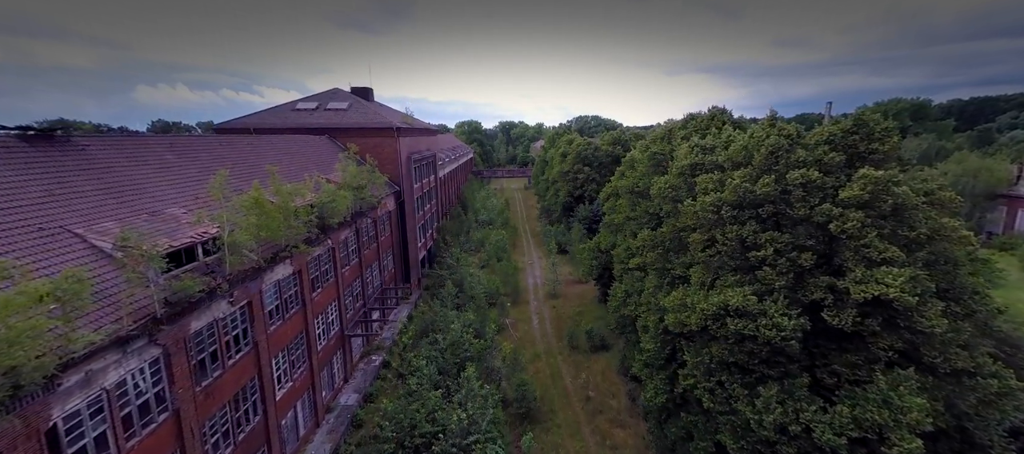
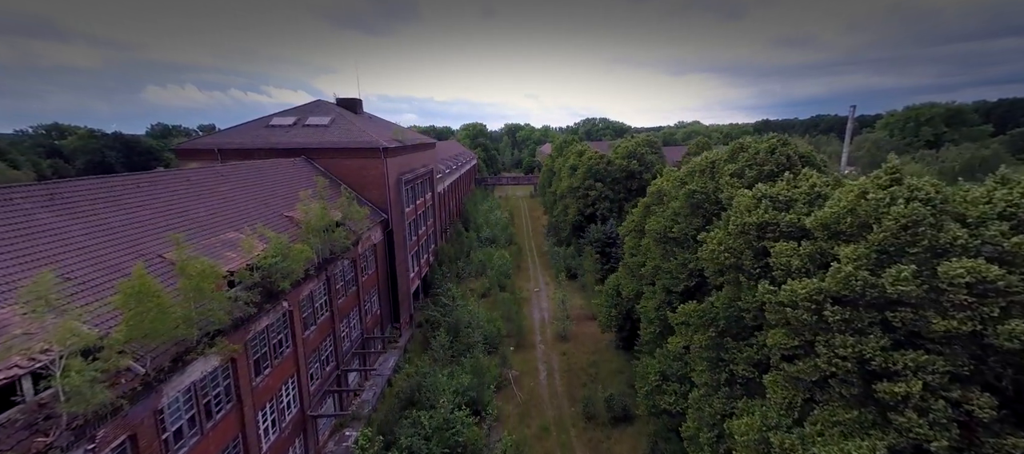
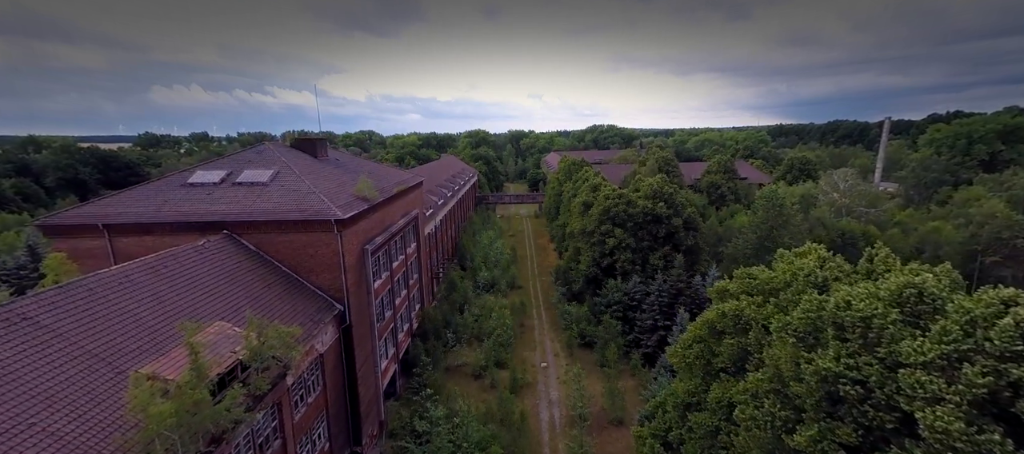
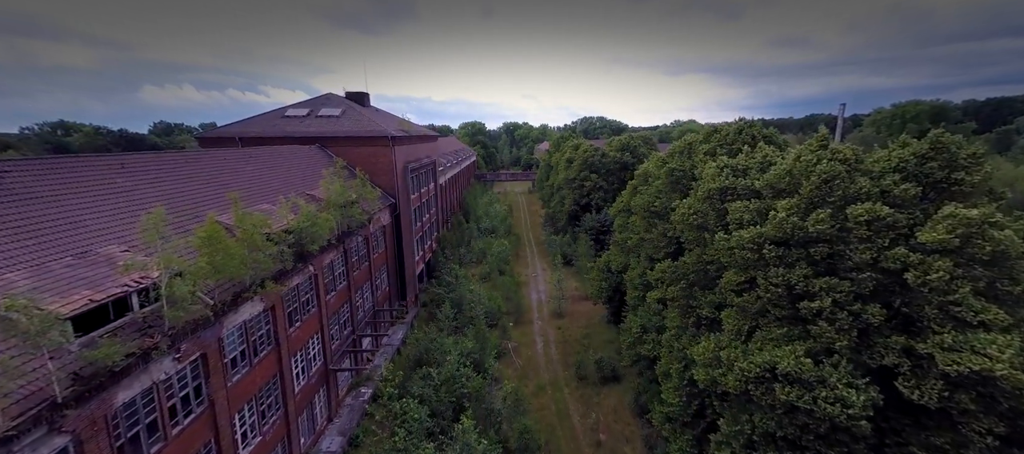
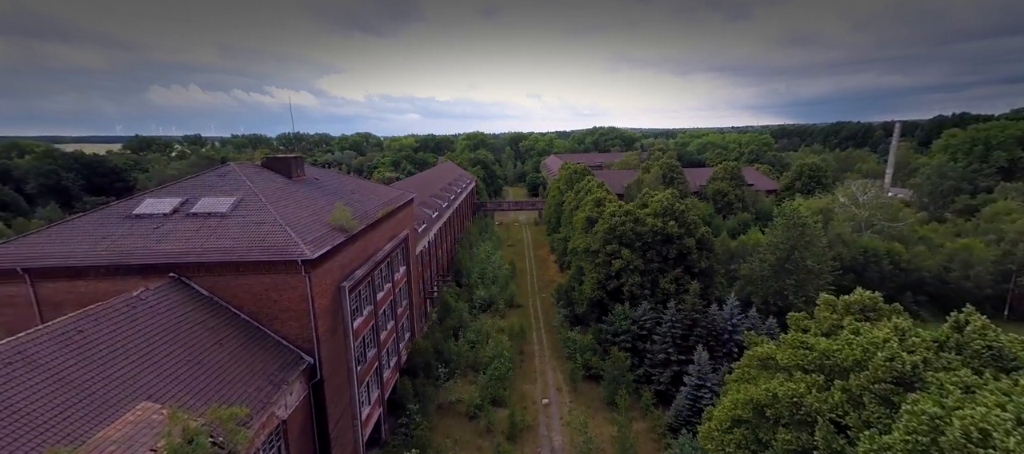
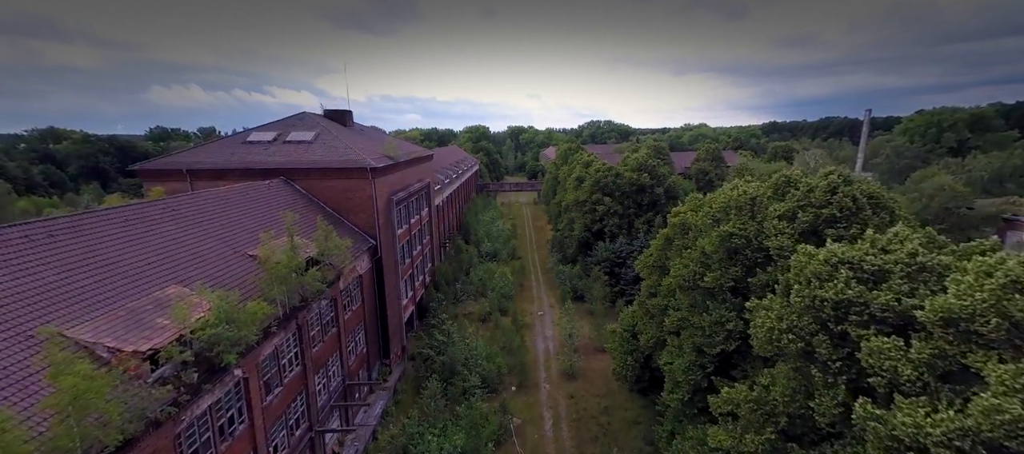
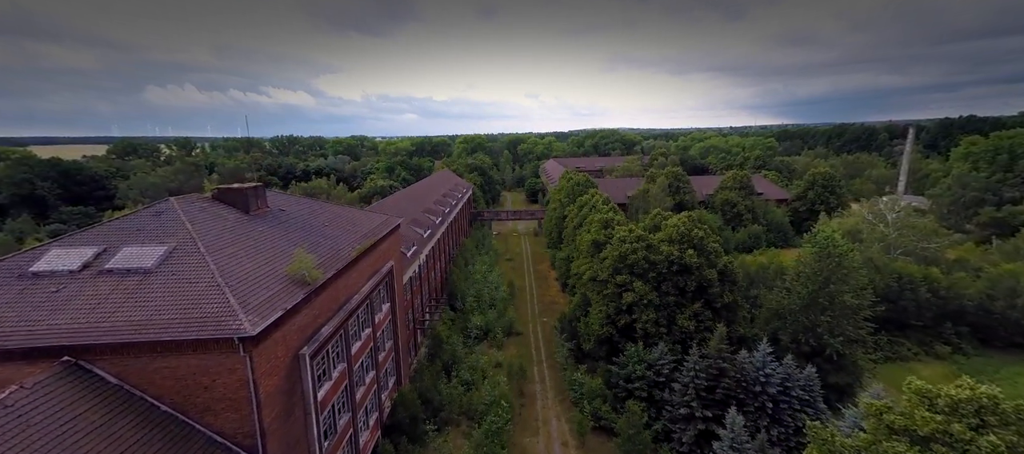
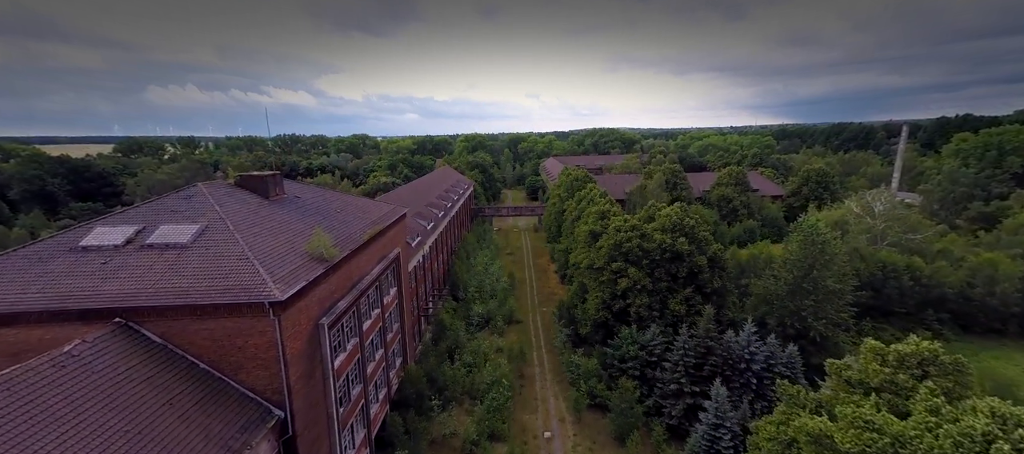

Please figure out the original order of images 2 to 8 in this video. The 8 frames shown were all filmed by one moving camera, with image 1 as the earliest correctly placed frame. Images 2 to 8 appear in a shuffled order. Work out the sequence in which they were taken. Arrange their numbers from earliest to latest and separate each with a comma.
4, 2, 6, 3, 5, 8, 7
